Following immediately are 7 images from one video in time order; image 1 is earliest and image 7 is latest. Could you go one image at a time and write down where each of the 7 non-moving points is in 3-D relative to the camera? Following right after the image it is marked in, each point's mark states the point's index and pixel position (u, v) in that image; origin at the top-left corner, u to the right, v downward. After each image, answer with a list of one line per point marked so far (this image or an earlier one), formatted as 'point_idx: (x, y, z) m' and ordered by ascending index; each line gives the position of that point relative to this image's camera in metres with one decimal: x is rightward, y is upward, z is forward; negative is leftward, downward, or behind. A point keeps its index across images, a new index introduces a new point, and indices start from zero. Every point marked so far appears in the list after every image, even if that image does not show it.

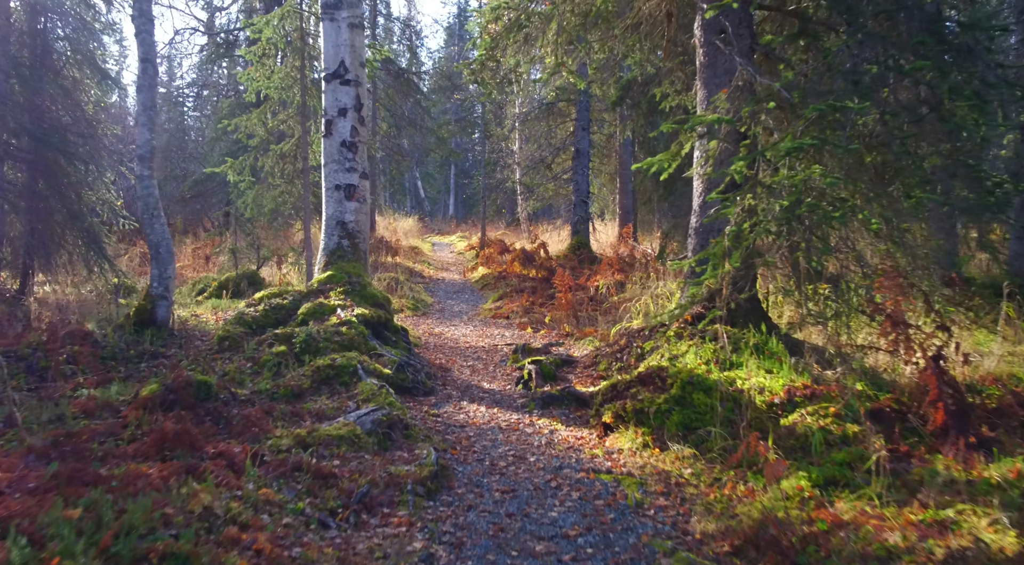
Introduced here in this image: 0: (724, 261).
0: (+1.6, +0.2, +5.7) m
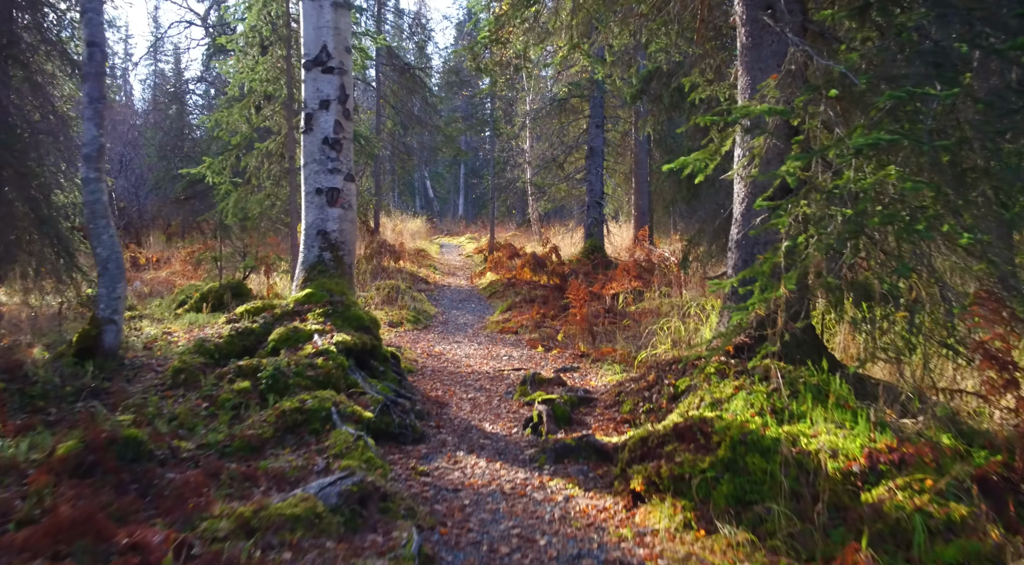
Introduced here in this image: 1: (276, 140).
0: (+1.6, 0.0, +4.7) m
1: (-2.9, +1.8, +9.5) m
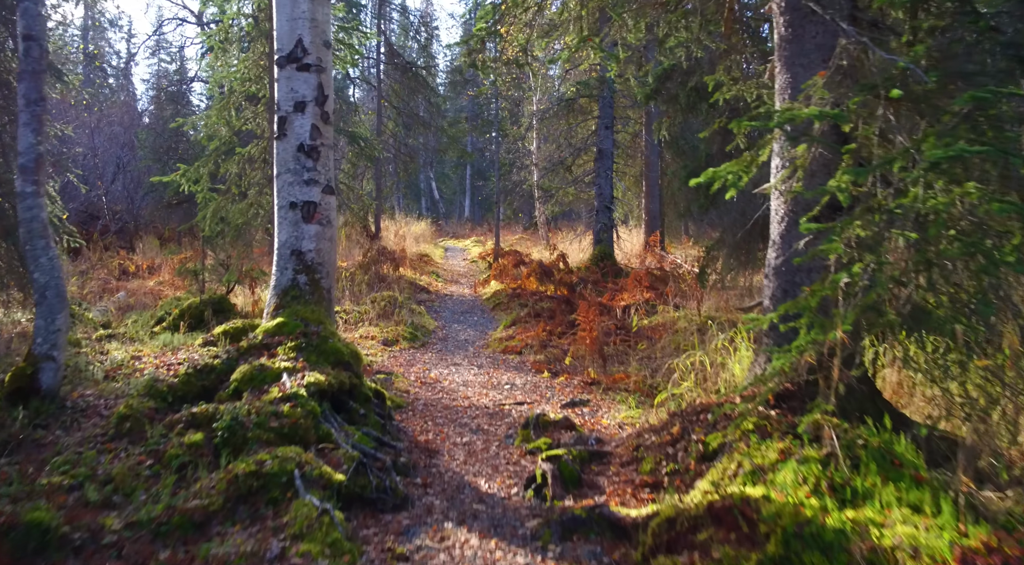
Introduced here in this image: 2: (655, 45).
0: (+1.6, -0.2, +3.9) m
1: (-2.9, +1.6, +8.7) m
2: (+1.5, +2.5, +7.9) m
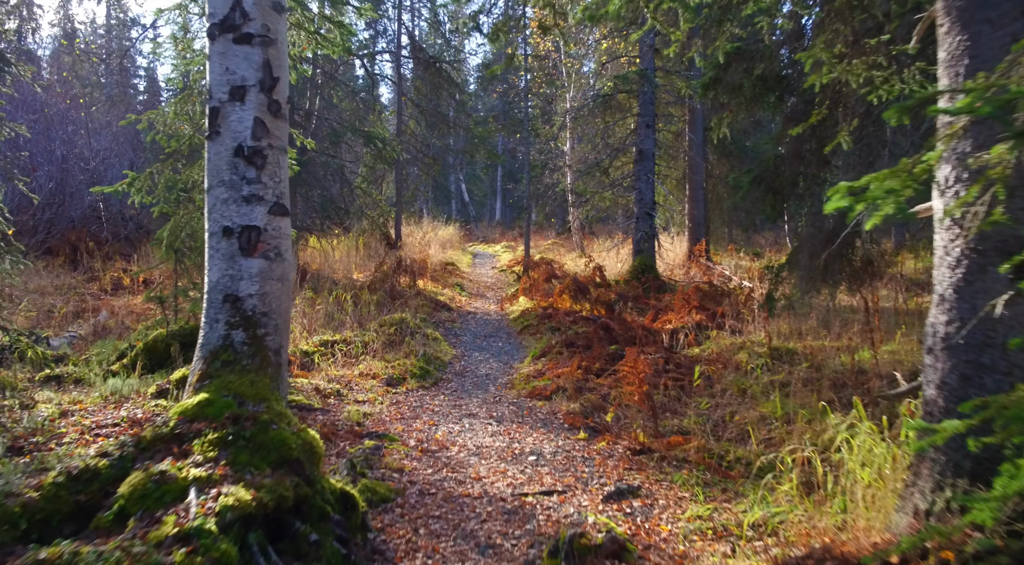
0: (+1.7, -0.5, +2.2) m
1: (-2.6, +1.3, +7.2) m
2: (+1.7, +2.2, +6.2) m
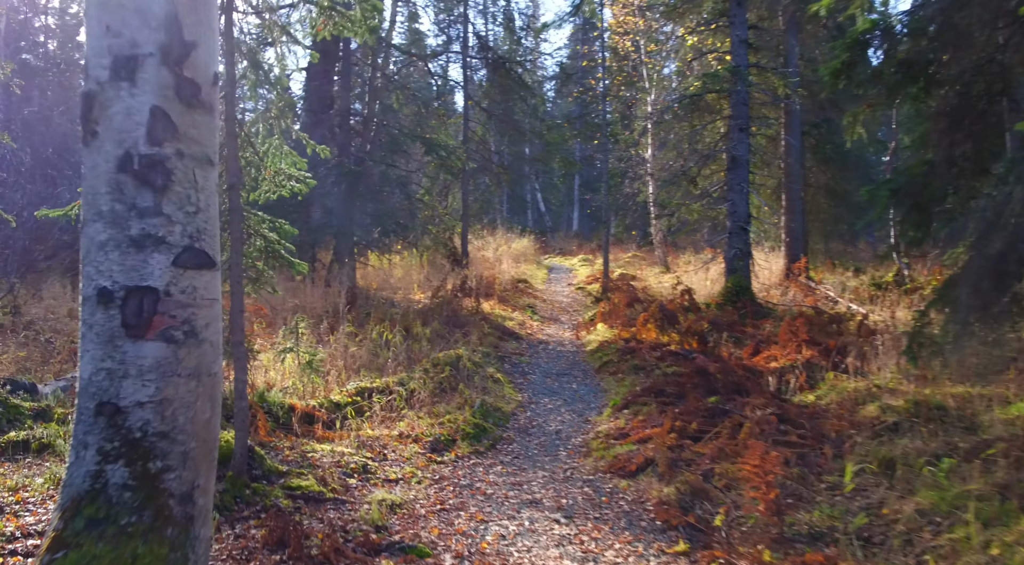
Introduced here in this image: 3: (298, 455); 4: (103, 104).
0: (+1.7, -0.8, +0.3) m
1: (-2.1, +1.0, +5.8) m
2: (+2.2, +1.8, +4.3) m
3: (-1.6, -1.3, +5.7) m
4: (-1.3, +0.6, +2.6) m
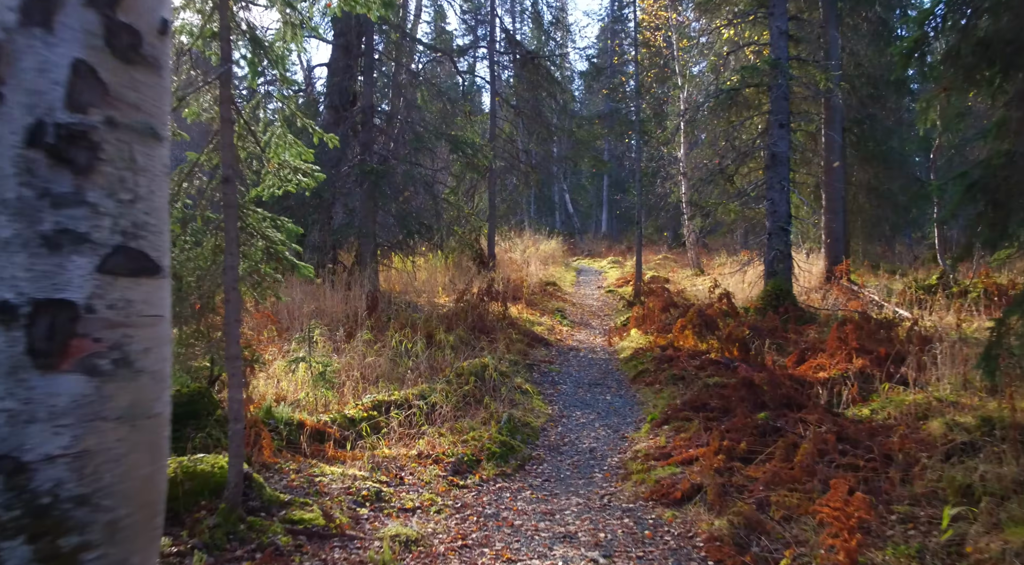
0: (+1.7, -0.8, -0.3) m
1: (-1.9, +0.9, +5.2) m
2: (+2.3, +1.8, +3.6) m
3: (-1.4, -1.3, +5.1) m
4: (-1.2, +0.6, +2.1) m
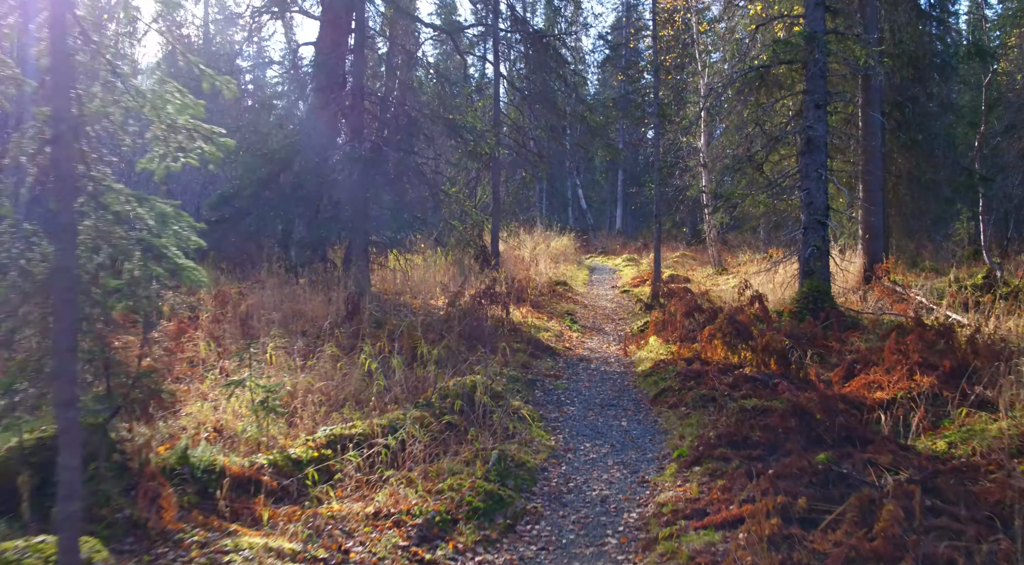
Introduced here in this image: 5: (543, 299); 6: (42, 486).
0: (+1.5, -0.9, -1.9) m
1: (-2.0, +0.9, +3.8) m
2: (+2.2, +1.7, +2.1) m
3: (-1.5, -1.4, +3.7) m
4: (-1.4, +0.5, +0.6) m
5: (+0.6, -0.3, +14.8) m
6: (-2.6, -1.0, +4.3) m
